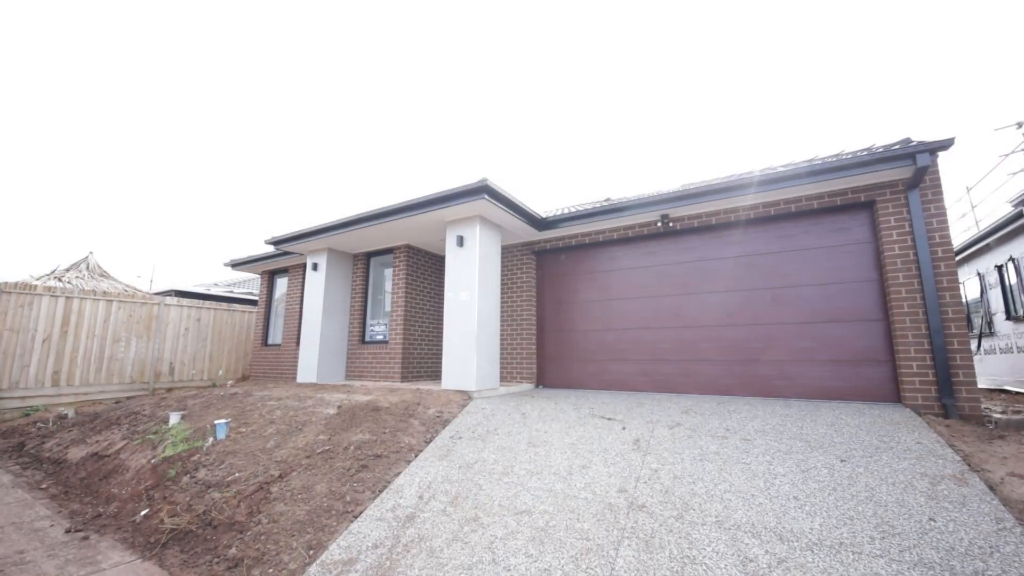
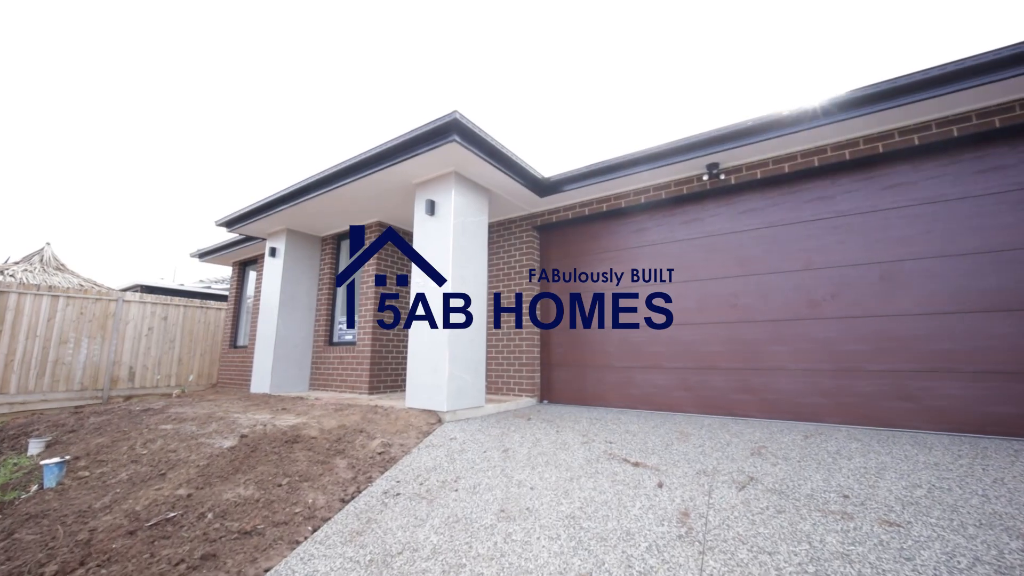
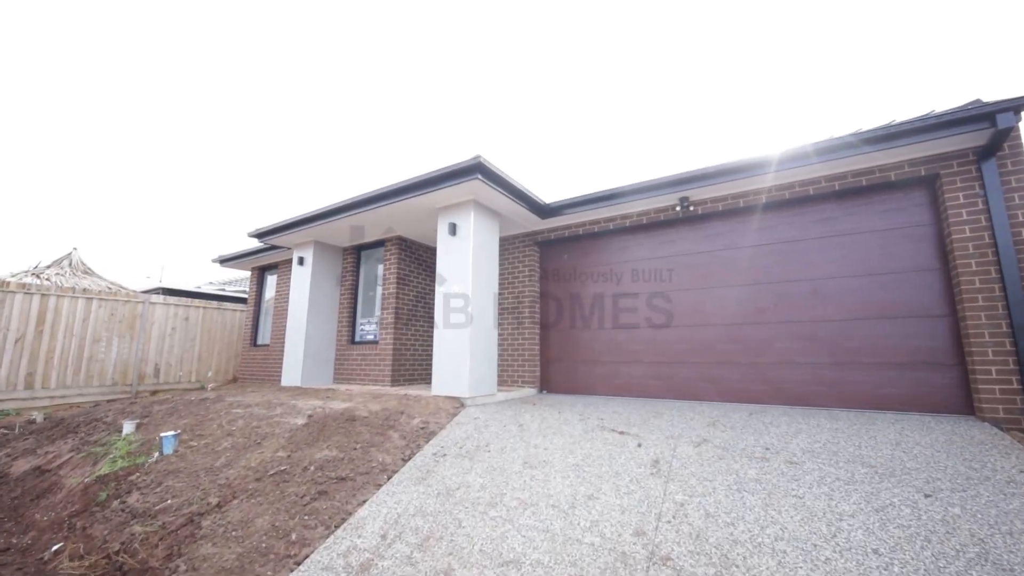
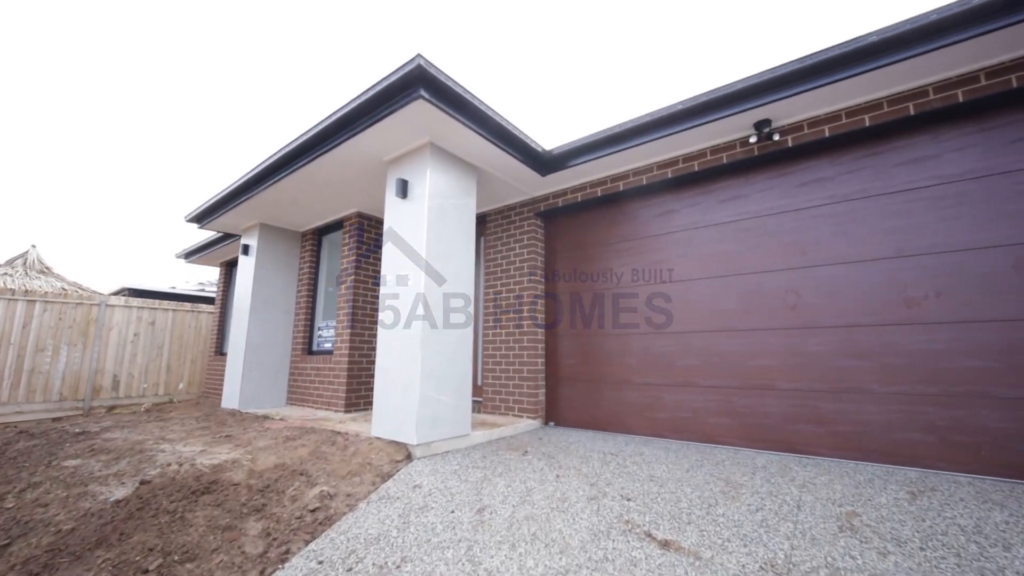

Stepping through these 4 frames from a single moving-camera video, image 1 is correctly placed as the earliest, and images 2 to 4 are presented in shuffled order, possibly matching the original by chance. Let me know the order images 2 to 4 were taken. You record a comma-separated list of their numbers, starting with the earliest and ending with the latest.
3, 2, 4
